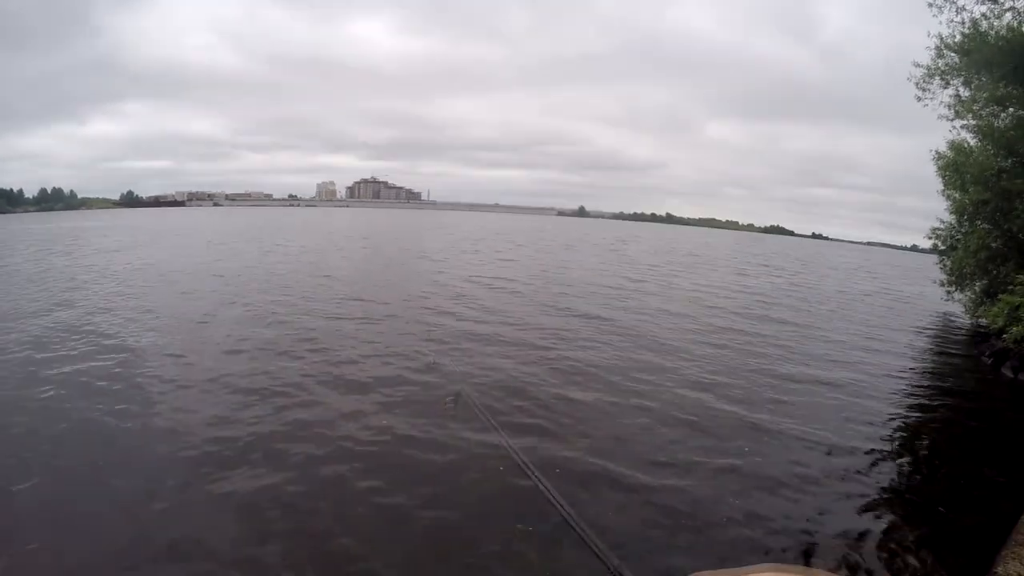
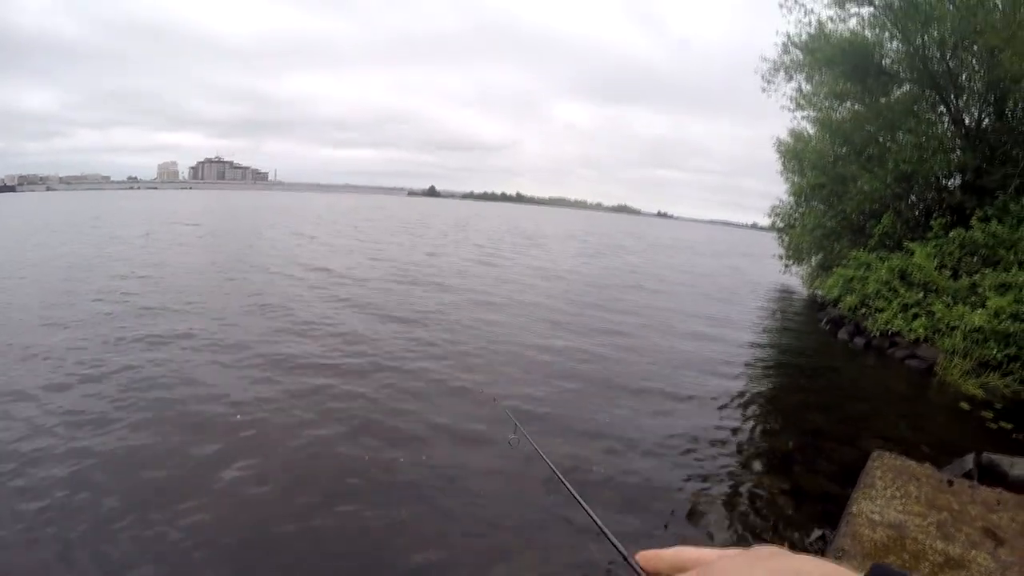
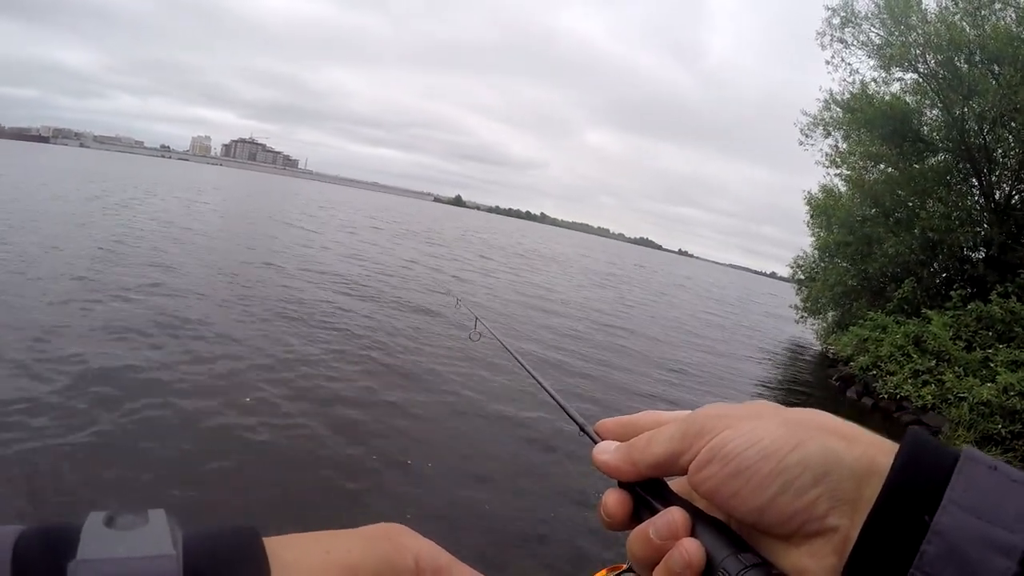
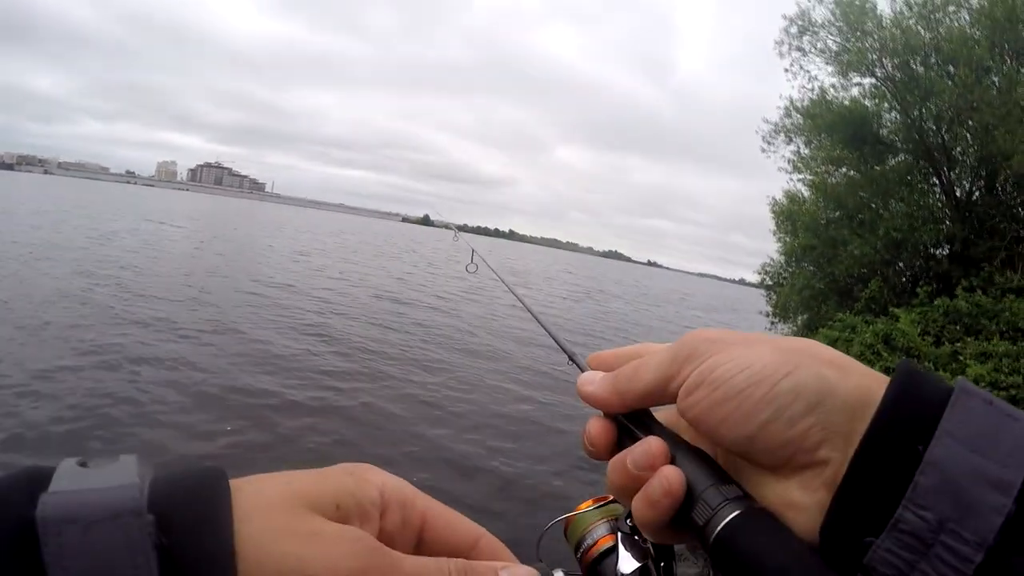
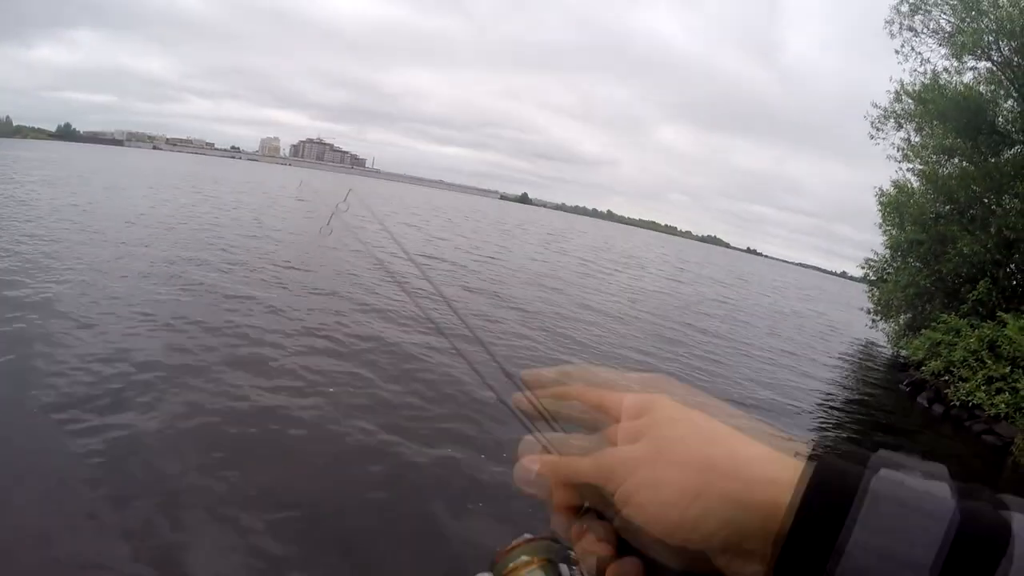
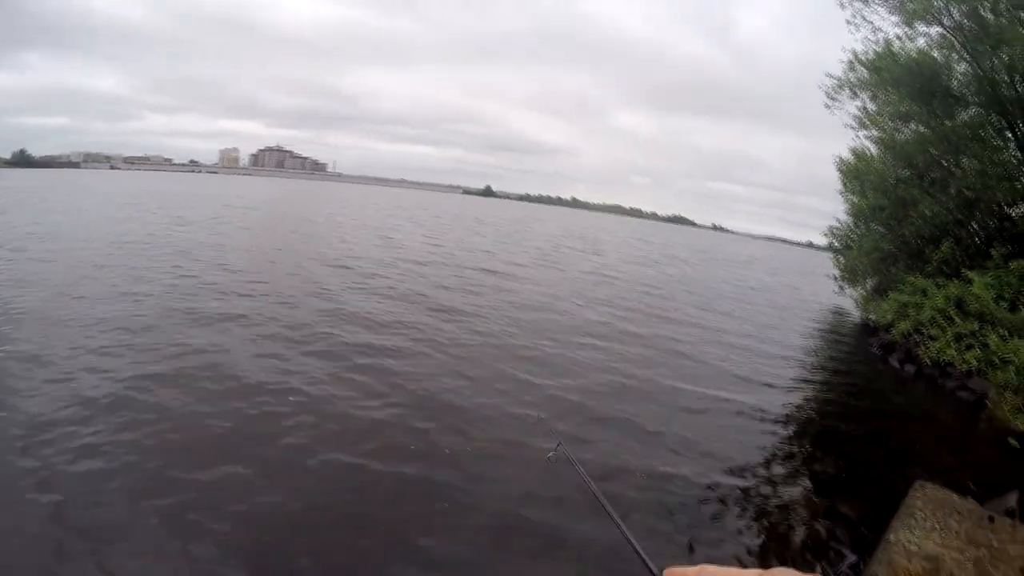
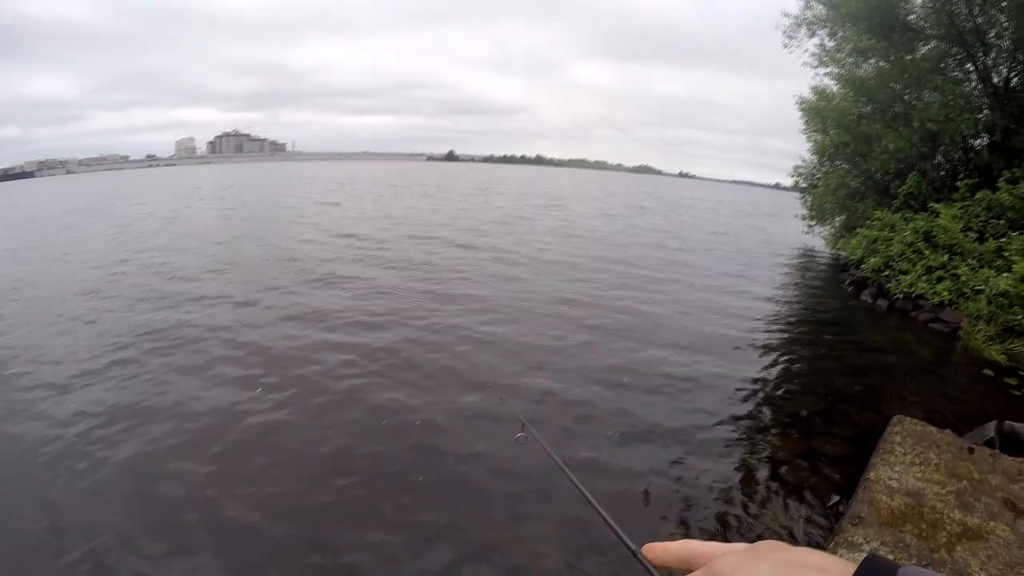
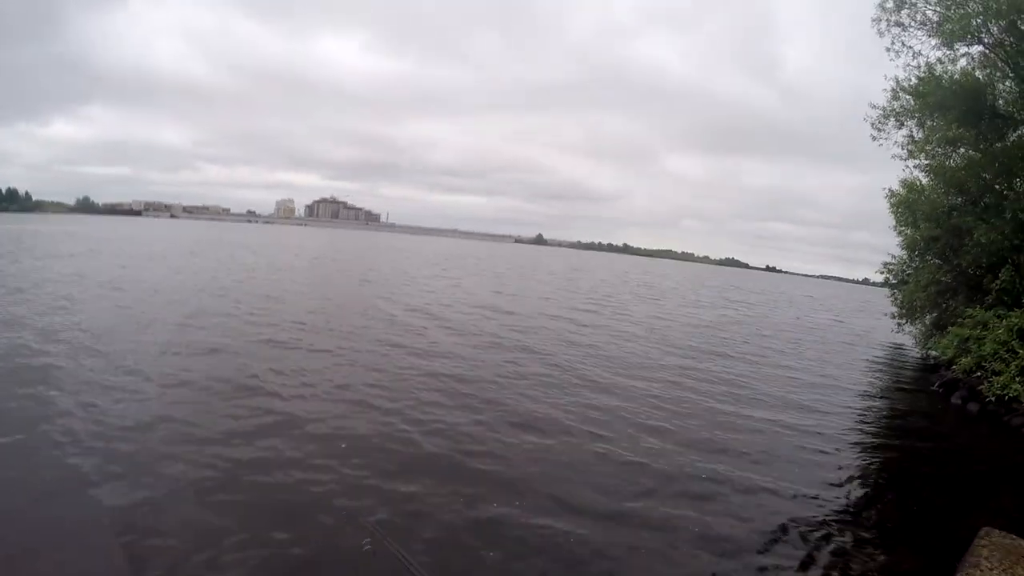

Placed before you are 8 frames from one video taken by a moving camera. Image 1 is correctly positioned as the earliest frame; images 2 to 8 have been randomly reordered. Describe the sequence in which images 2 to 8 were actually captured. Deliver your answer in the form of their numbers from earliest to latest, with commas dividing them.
8, 5, 6, 7, 2, 4, 3
